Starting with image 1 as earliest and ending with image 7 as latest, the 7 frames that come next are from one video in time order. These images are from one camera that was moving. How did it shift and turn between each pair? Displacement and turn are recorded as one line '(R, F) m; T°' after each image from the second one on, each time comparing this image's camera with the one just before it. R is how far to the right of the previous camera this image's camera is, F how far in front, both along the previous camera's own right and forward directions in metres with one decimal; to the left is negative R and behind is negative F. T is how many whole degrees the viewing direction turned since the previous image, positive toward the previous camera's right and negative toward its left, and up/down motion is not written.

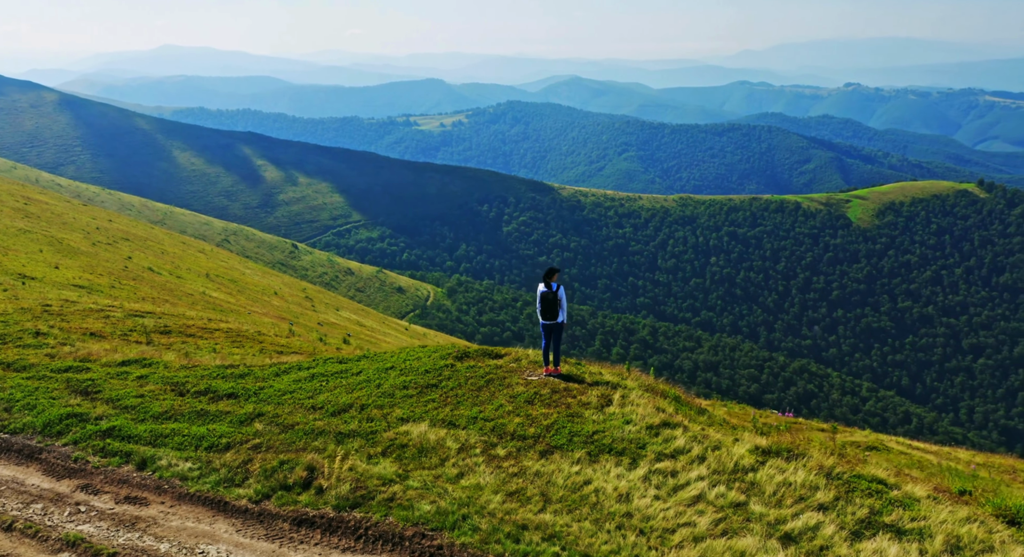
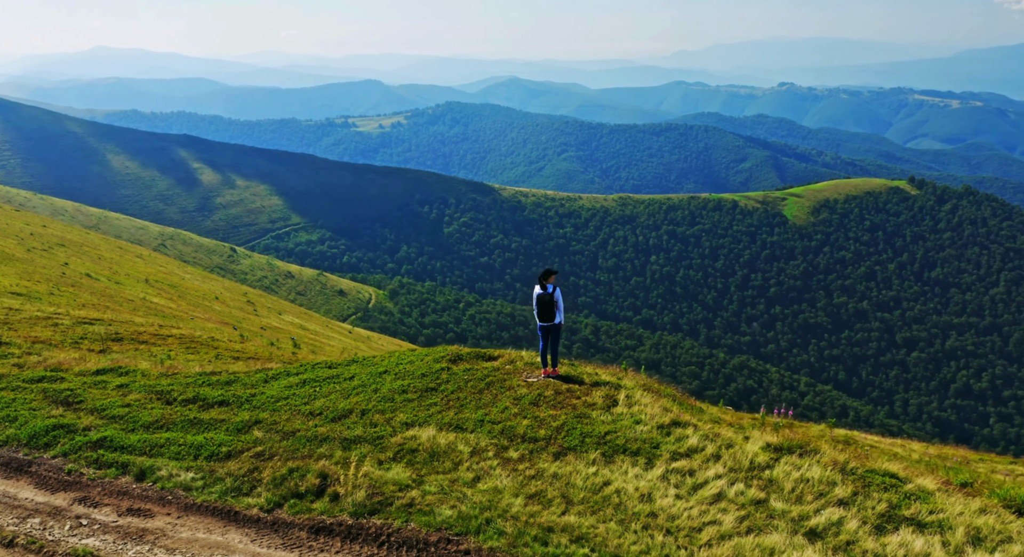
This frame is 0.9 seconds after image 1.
(-1.2, +0.1) m; +3°
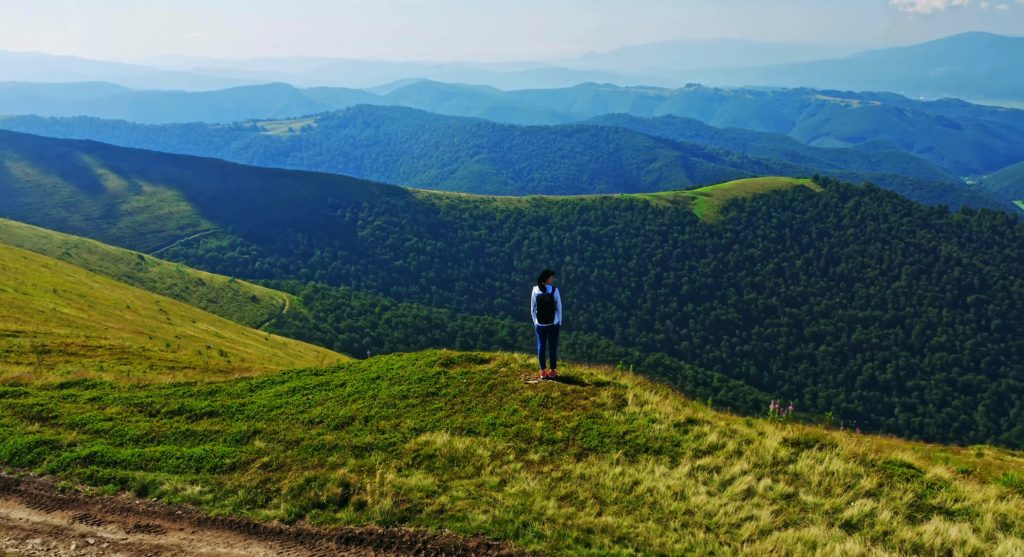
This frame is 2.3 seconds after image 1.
(-1.8, +0.2) m; +4°
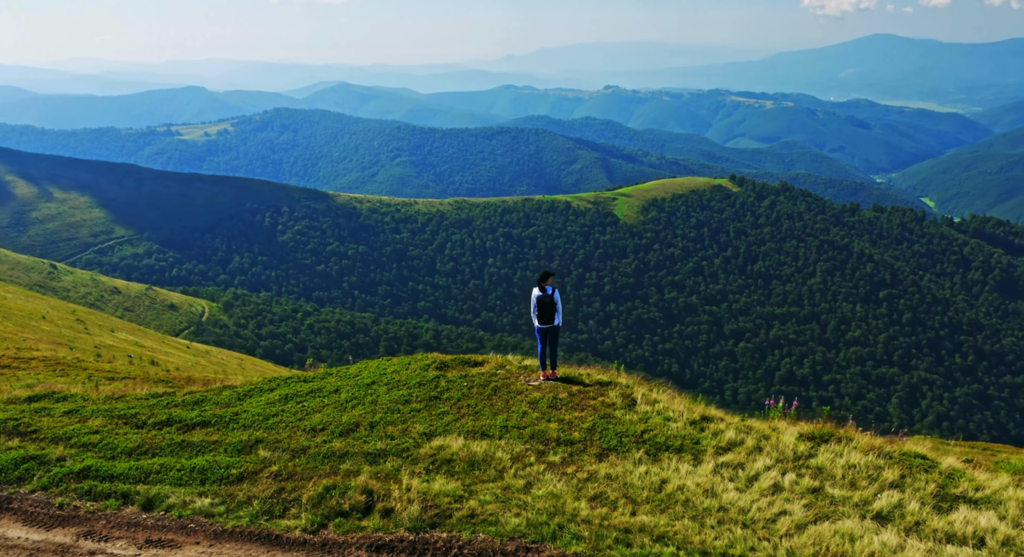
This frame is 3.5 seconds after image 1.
(-1.6, +0.2) m; +3°
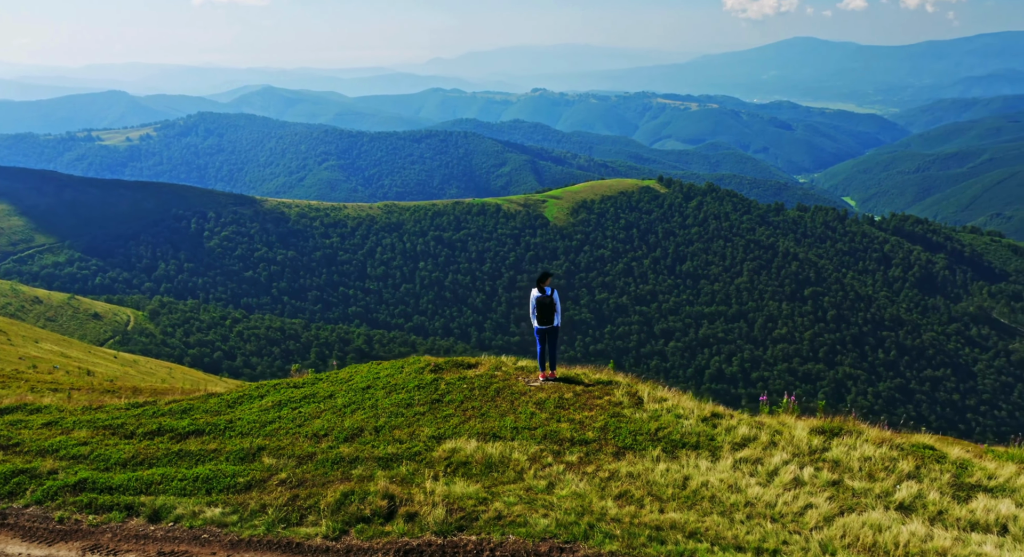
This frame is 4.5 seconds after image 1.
(-1.4, +0.1) m; +3°
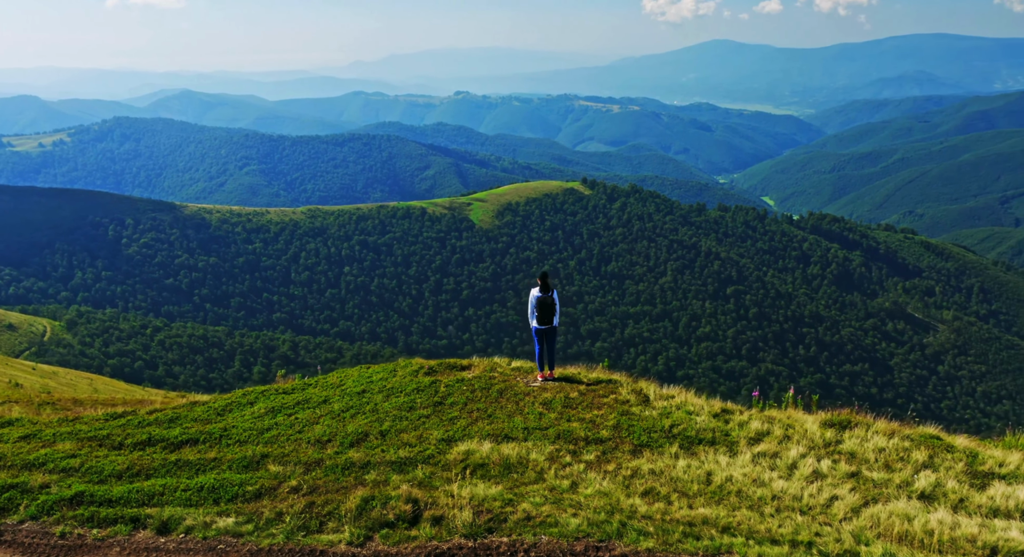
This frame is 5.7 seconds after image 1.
(-1.5, +0.1) m; +3°
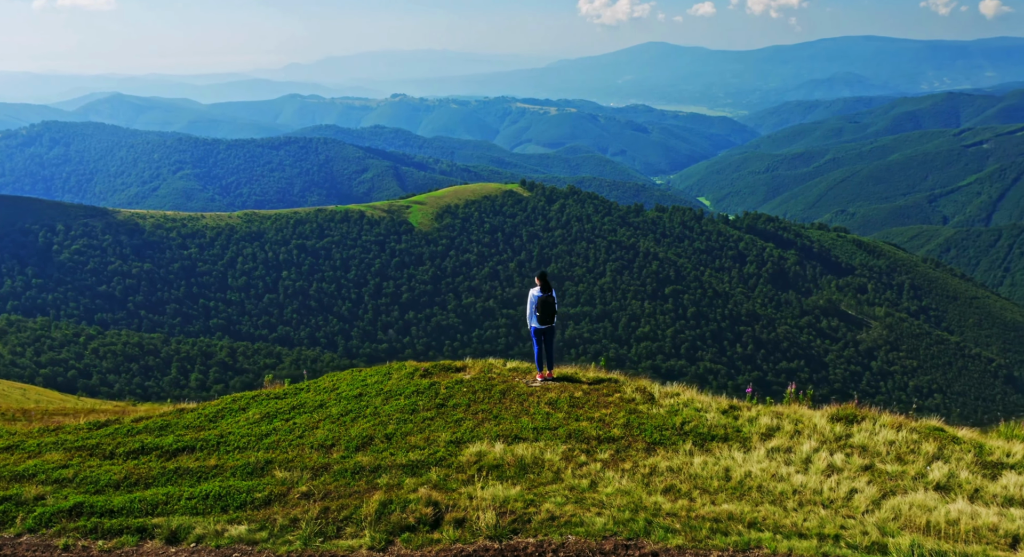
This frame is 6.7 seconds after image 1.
(-1.2, +0.1) m; +2°
